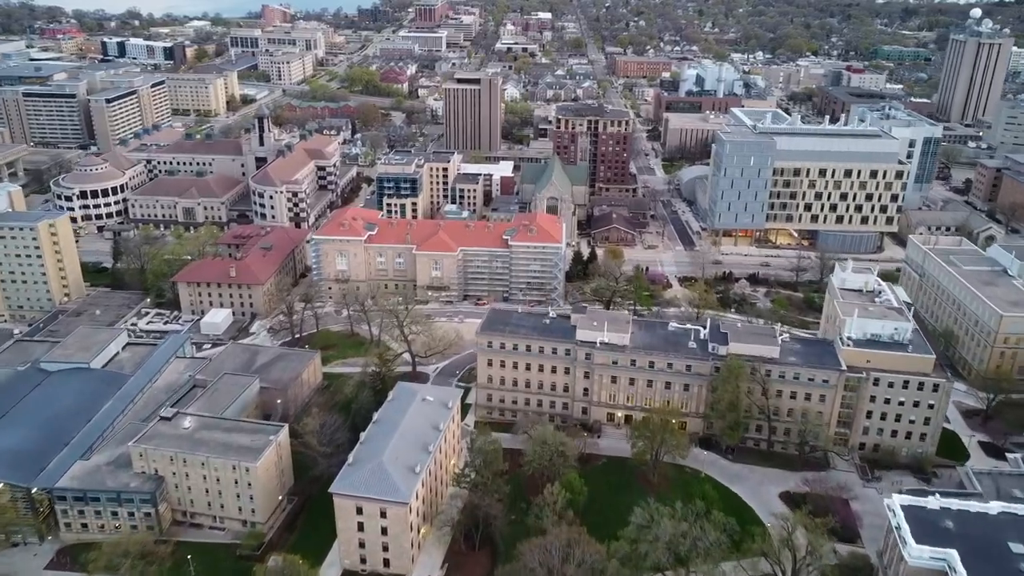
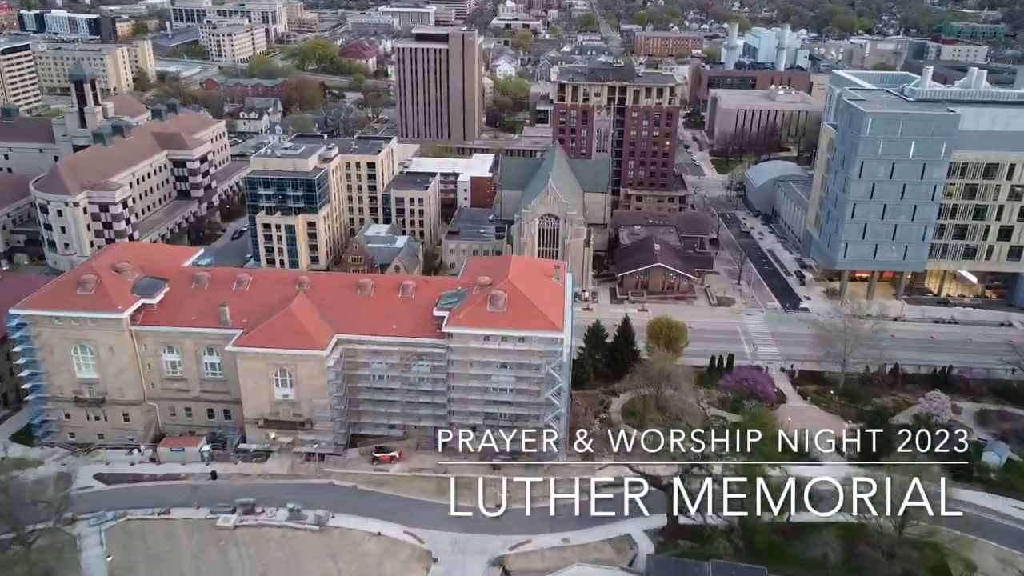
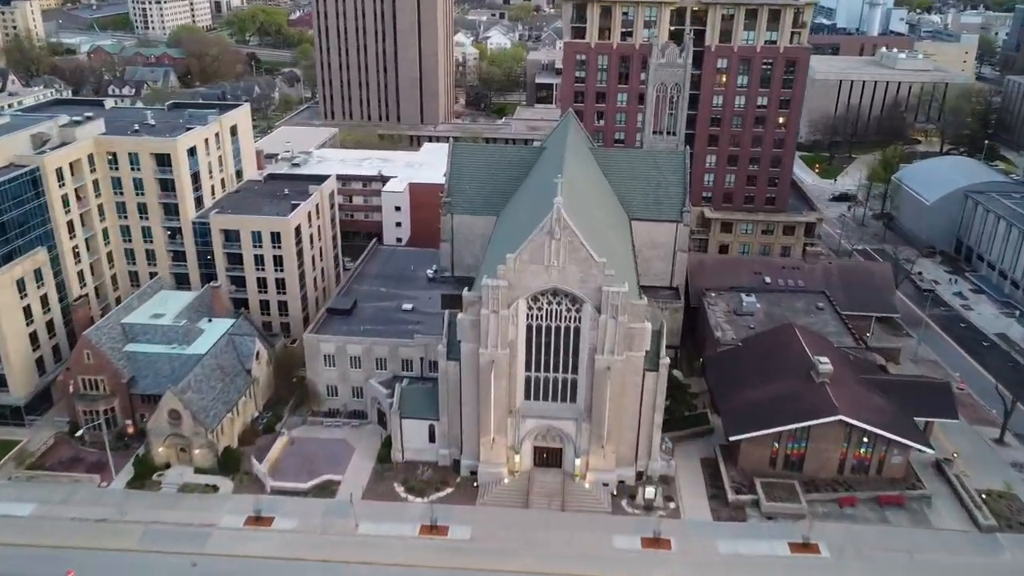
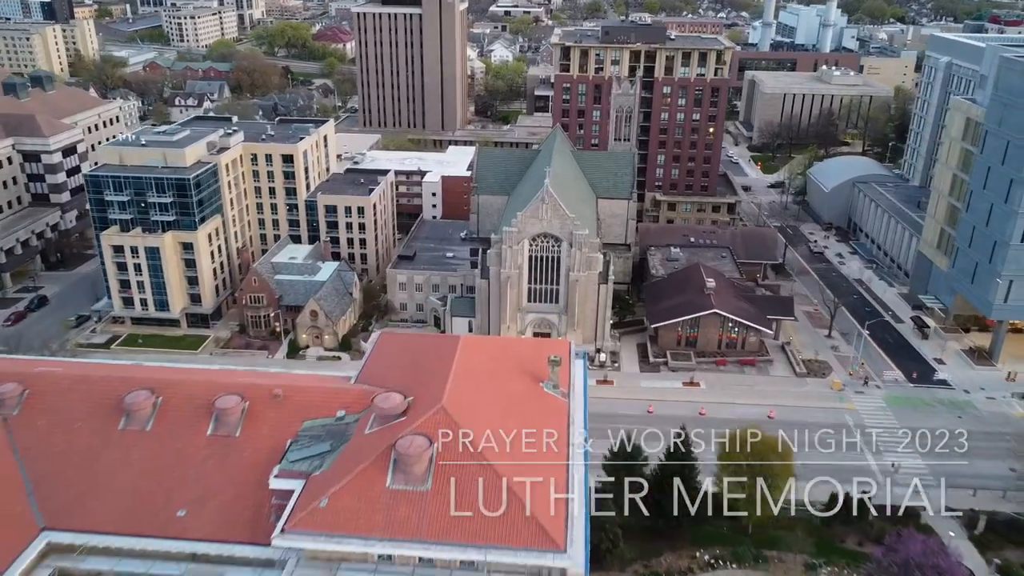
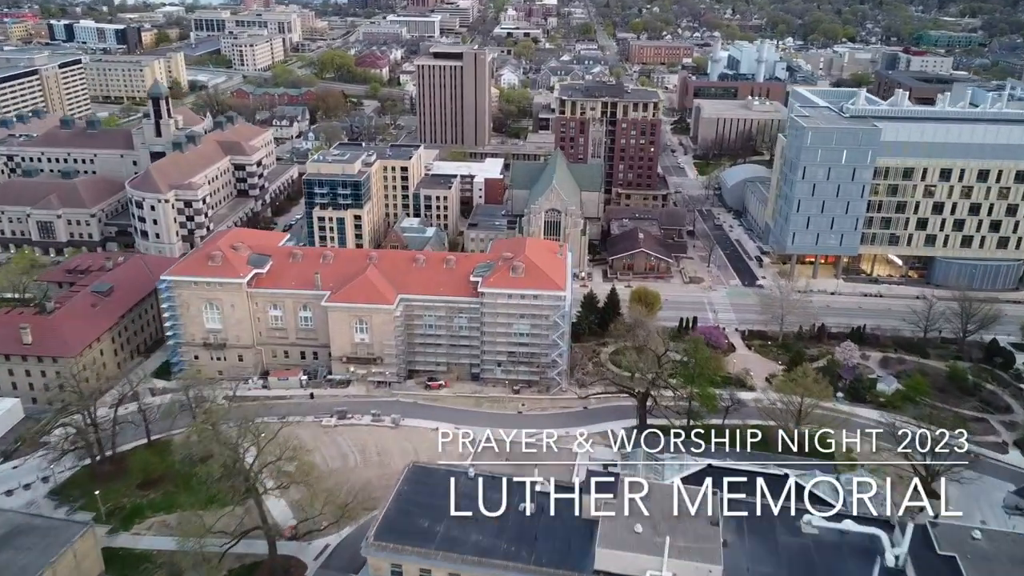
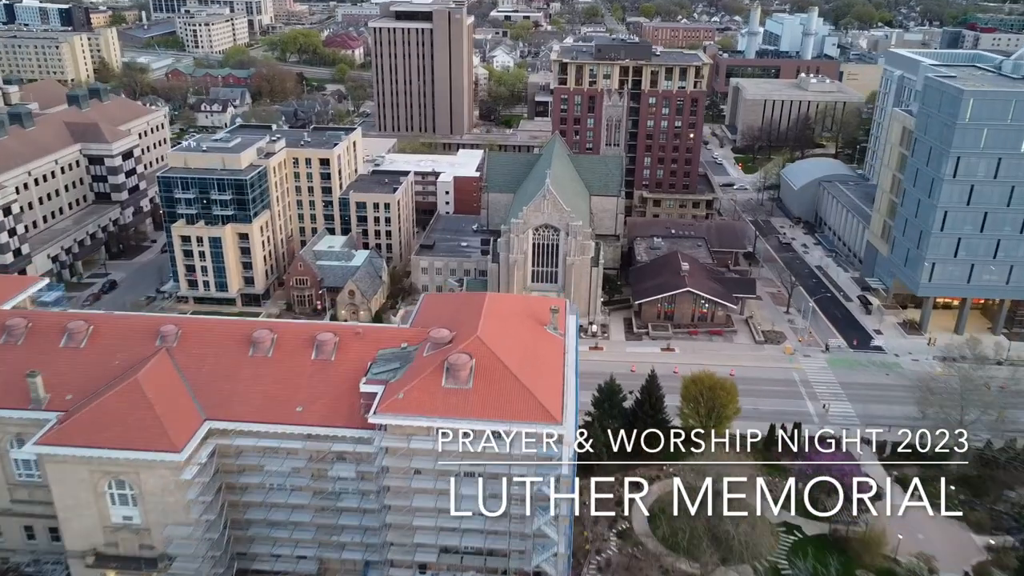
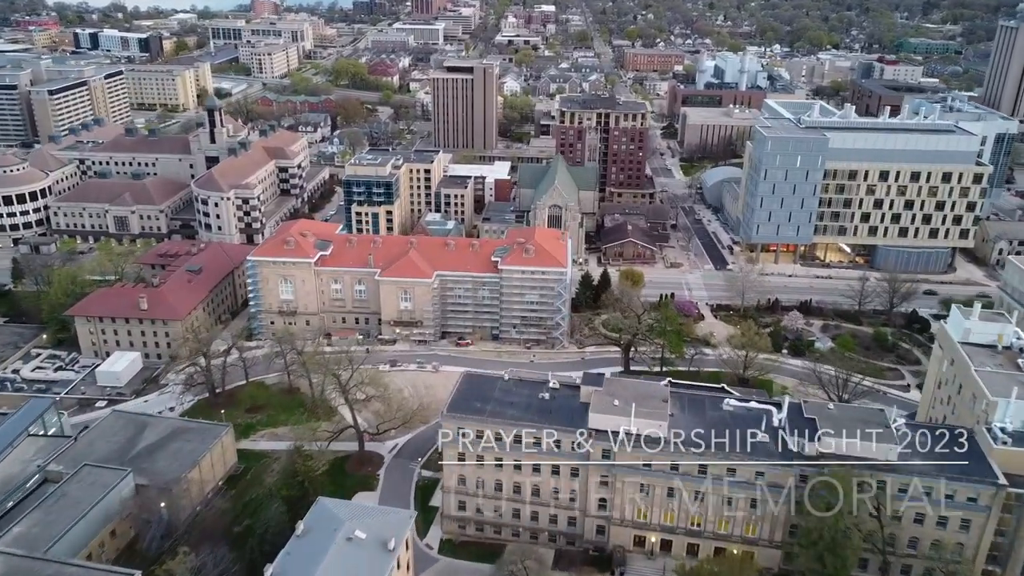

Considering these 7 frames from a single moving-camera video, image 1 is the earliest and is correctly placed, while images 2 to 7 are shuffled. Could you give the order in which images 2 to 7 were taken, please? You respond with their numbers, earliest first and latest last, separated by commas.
7, 5, 2, 6, 4, 3
